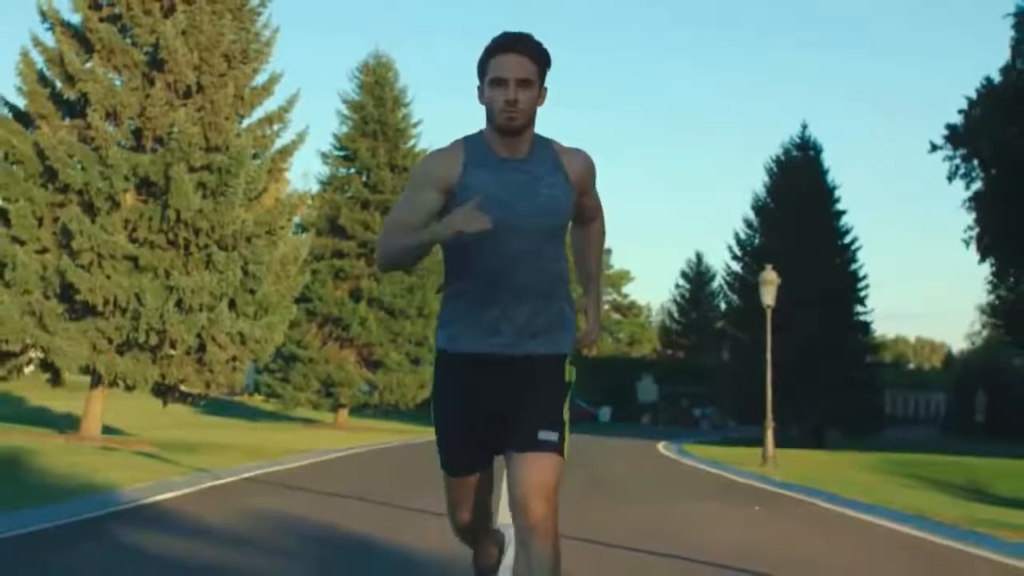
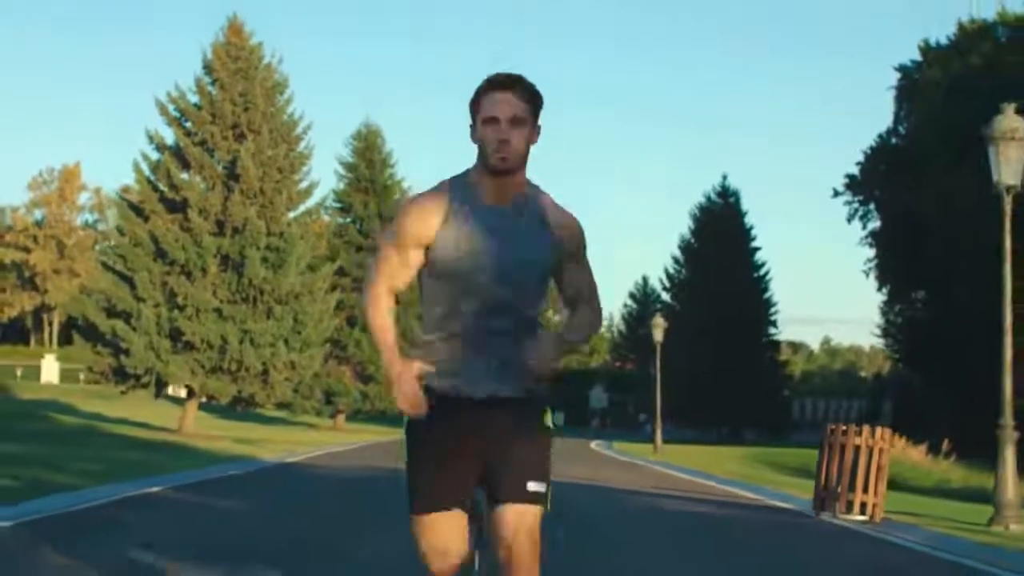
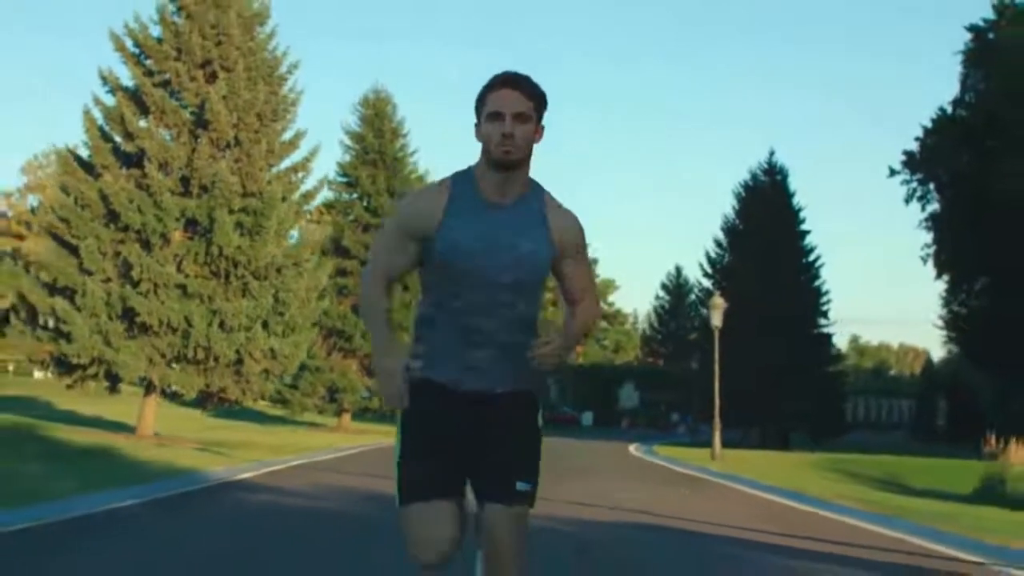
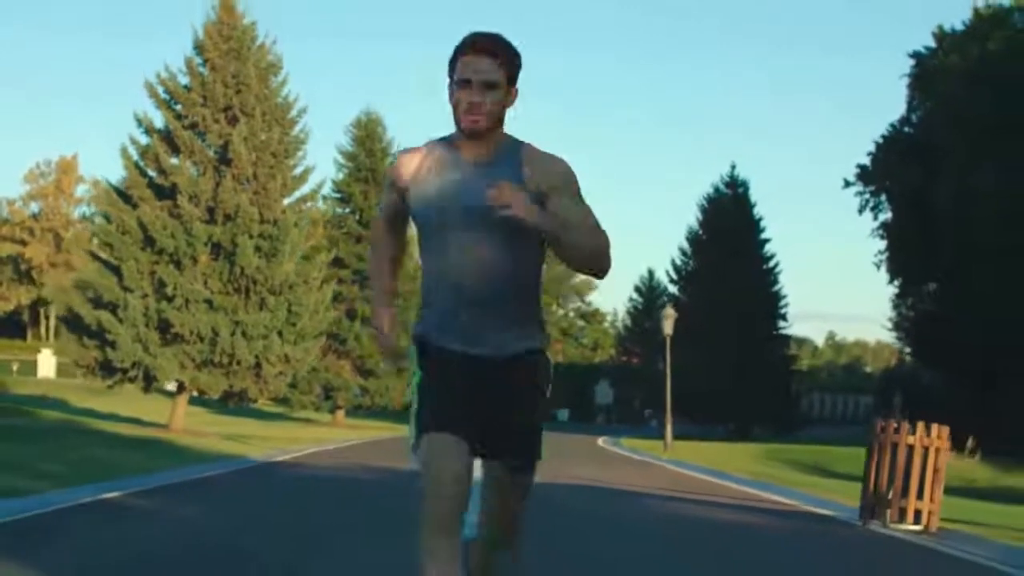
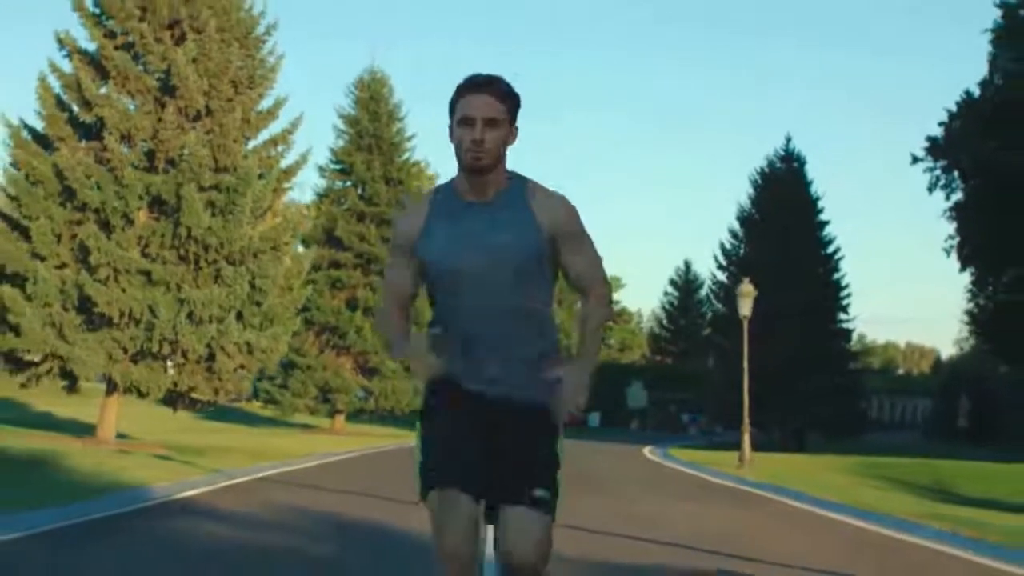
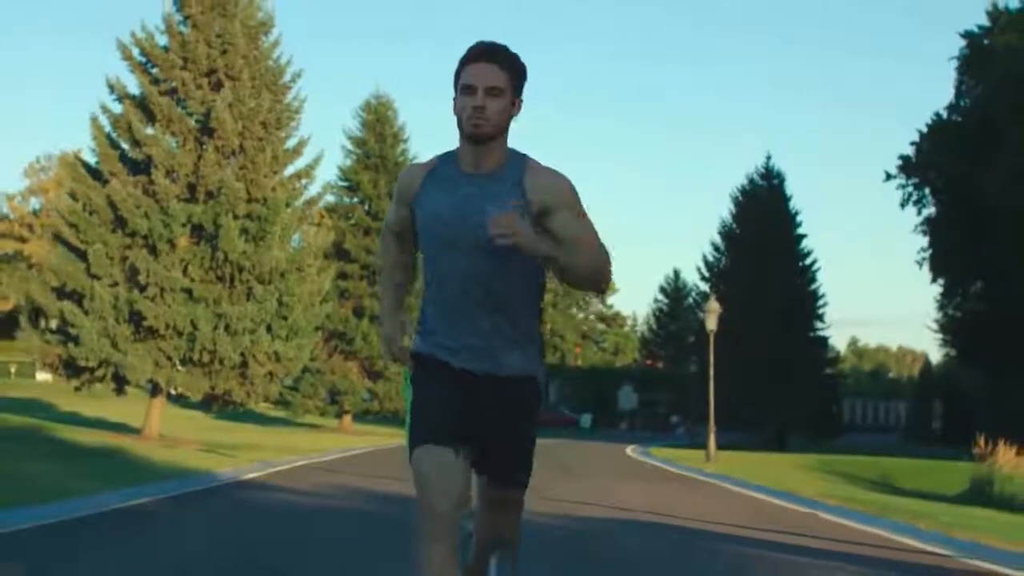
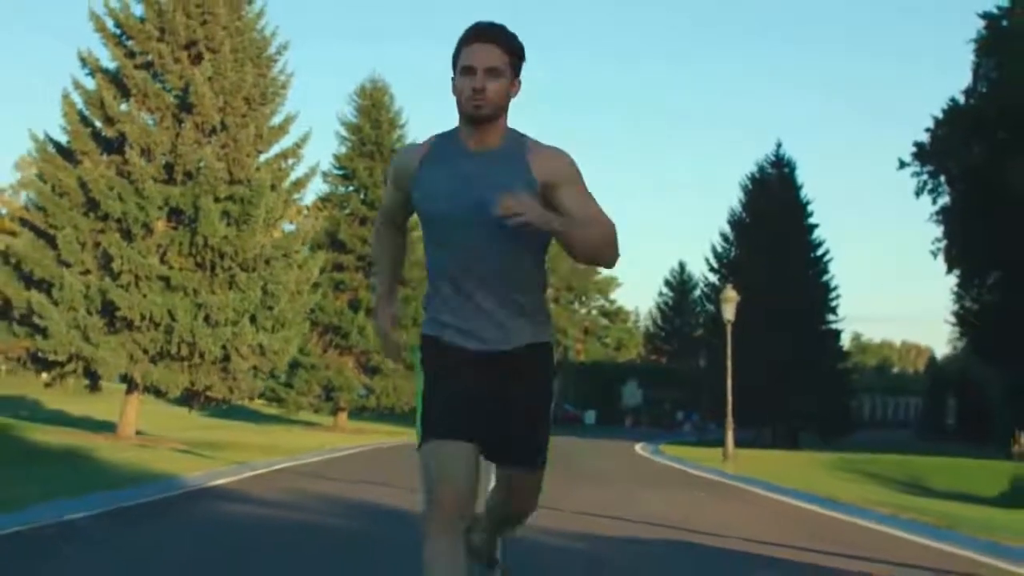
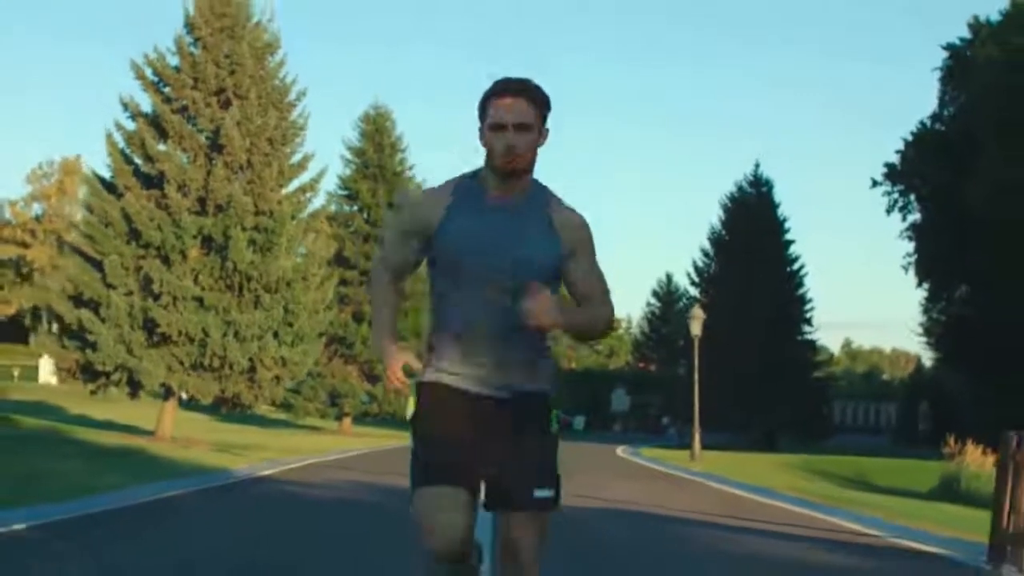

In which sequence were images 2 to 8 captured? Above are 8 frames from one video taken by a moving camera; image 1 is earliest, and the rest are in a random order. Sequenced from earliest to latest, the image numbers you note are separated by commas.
5, 7, 3, 6, 8, 4, 2
